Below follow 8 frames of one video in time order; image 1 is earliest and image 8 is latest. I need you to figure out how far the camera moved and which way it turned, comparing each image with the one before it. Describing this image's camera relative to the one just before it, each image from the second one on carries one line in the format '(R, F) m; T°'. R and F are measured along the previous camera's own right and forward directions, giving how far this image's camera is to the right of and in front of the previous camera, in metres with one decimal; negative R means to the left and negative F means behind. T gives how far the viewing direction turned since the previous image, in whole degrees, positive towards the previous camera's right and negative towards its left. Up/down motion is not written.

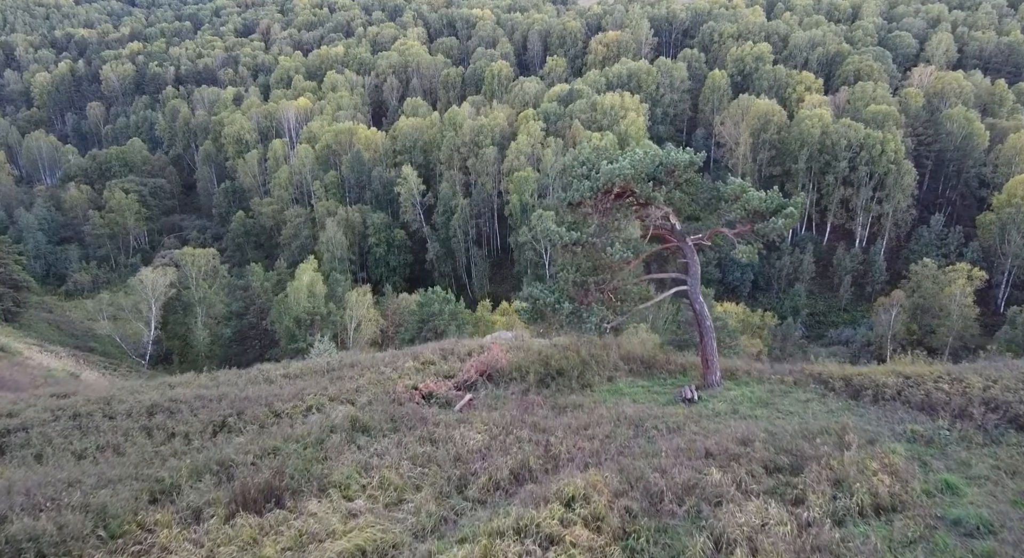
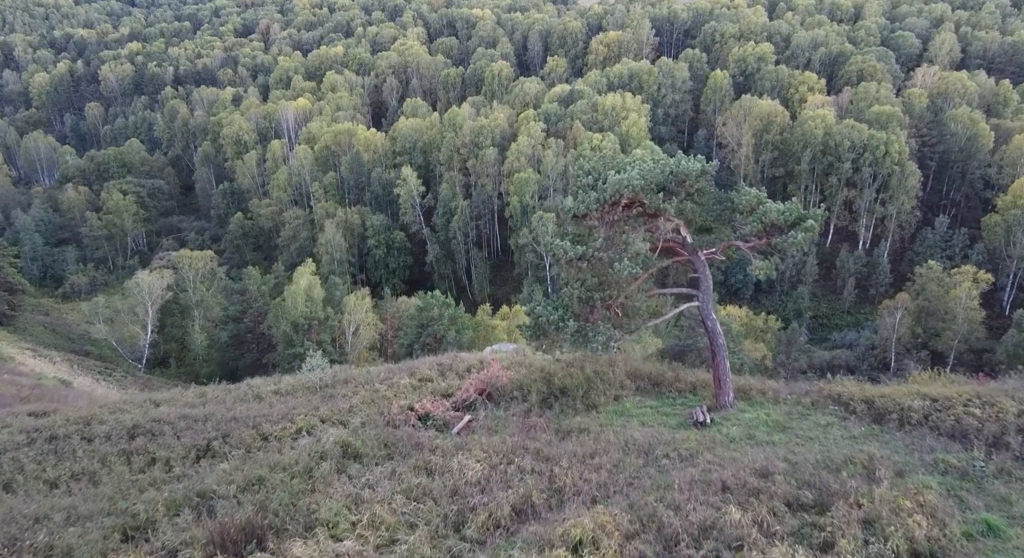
(0.0, +0.7) m; 0°
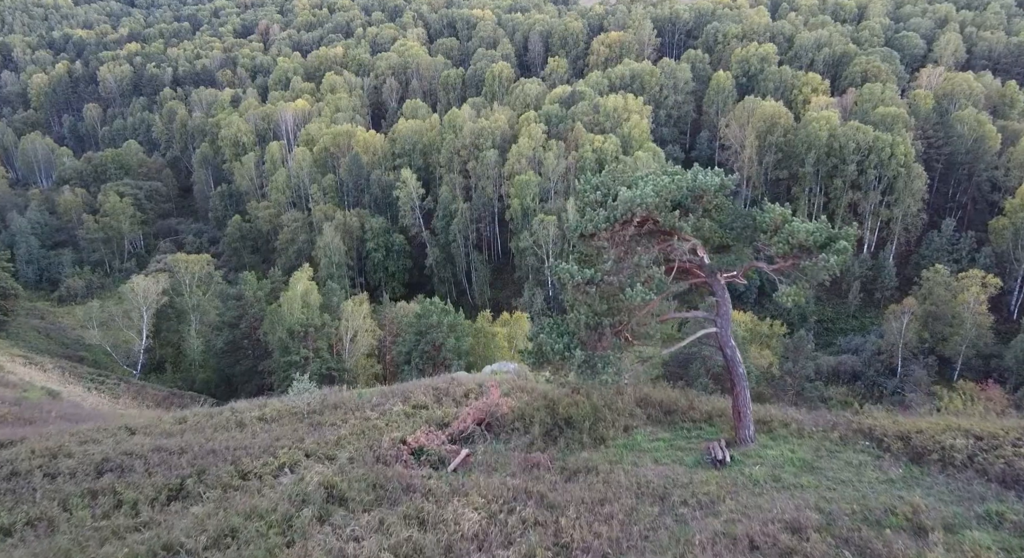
(0.0, +1.0) m; 0°
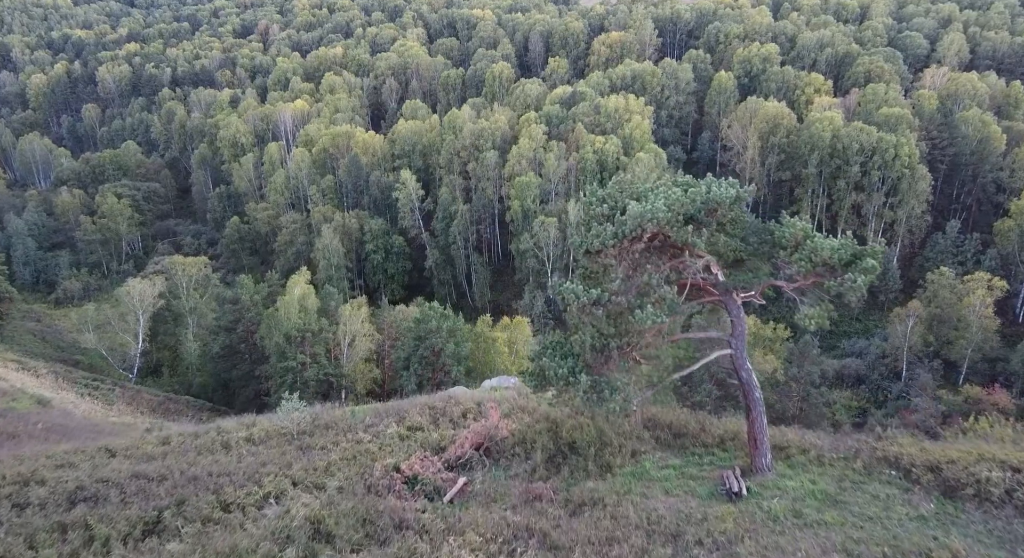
(0.0, +0.7) m; 0°
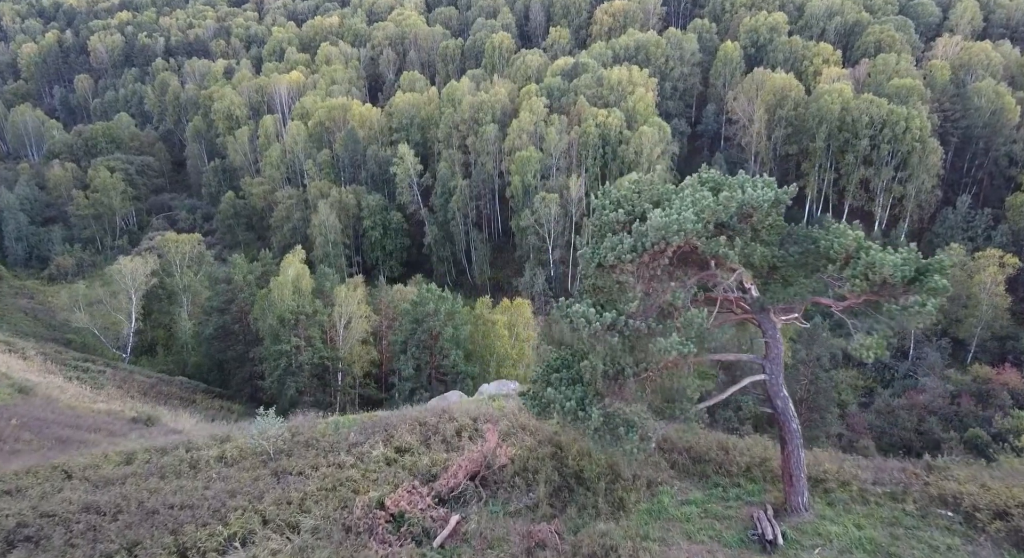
(0.0, +1.4) m; 0°
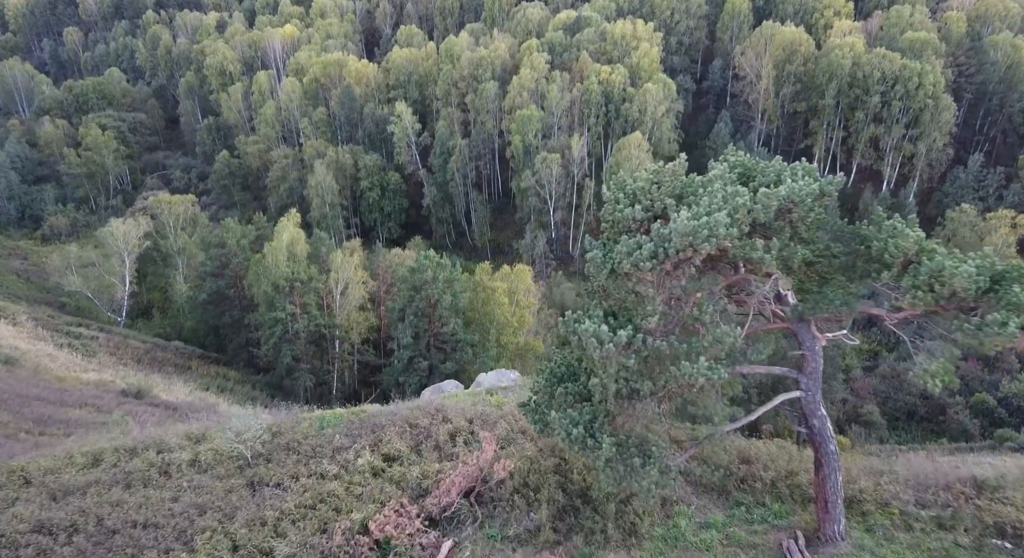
(0.0, +1.2) m; 0°
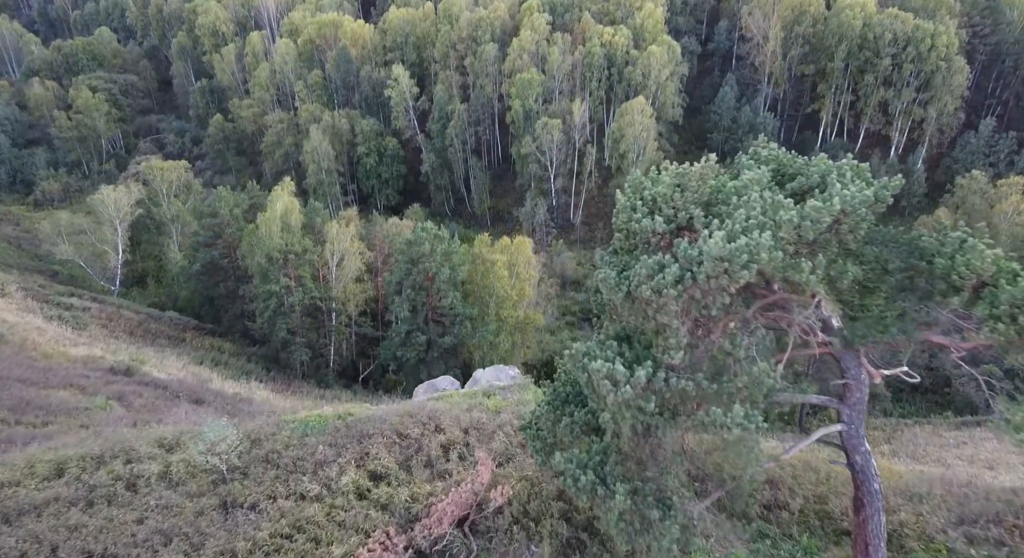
(0.0, +1.1) m; 0°
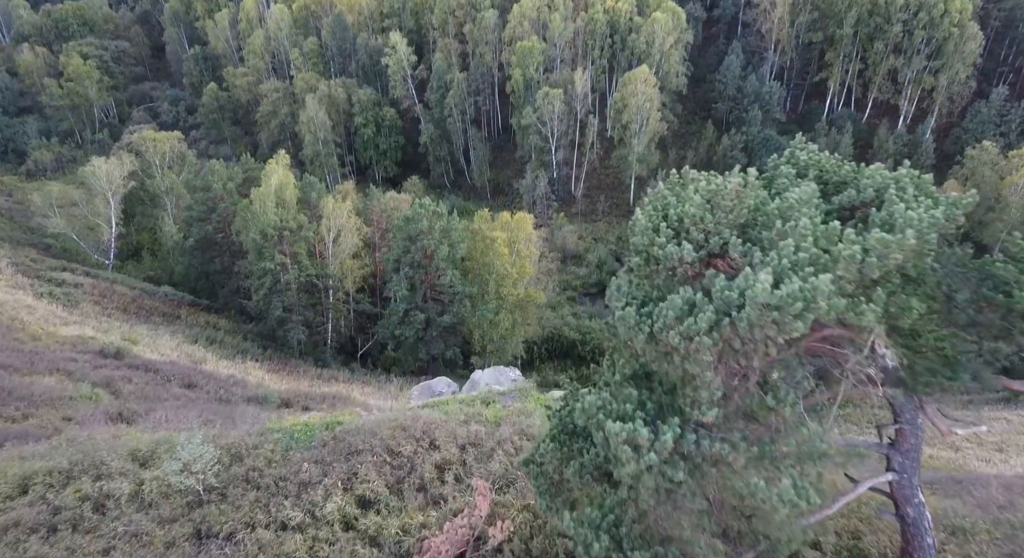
(0.0, +0.9) m; 0°
